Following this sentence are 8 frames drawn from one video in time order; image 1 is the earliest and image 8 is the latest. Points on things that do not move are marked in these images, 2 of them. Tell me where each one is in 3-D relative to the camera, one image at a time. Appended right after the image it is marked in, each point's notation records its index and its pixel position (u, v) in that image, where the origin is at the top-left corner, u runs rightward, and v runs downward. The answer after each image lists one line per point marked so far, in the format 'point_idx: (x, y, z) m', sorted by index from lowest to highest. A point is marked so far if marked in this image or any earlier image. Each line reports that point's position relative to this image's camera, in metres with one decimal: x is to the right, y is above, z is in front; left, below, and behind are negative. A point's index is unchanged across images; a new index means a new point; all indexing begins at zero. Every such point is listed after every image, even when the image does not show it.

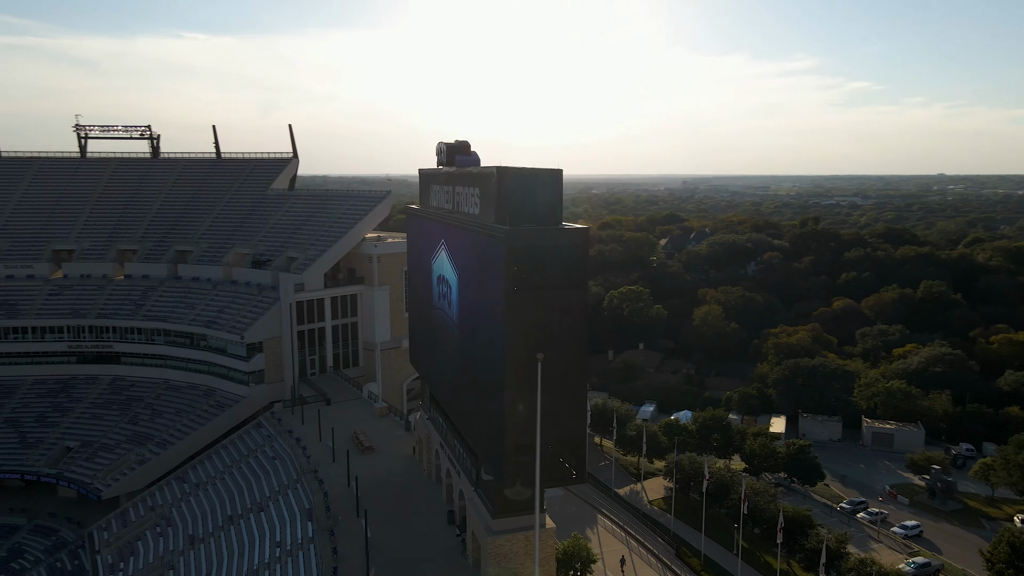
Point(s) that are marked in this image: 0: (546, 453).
0: (+0.6, -3.3, +14.3) m
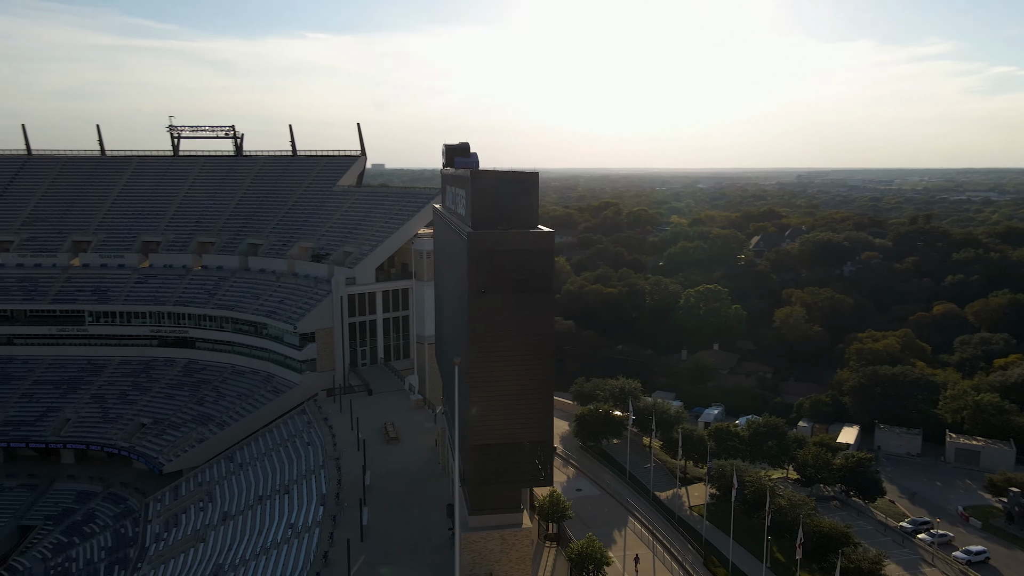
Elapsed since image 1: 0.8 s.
0: (0.0, -3.3, +14.4) m
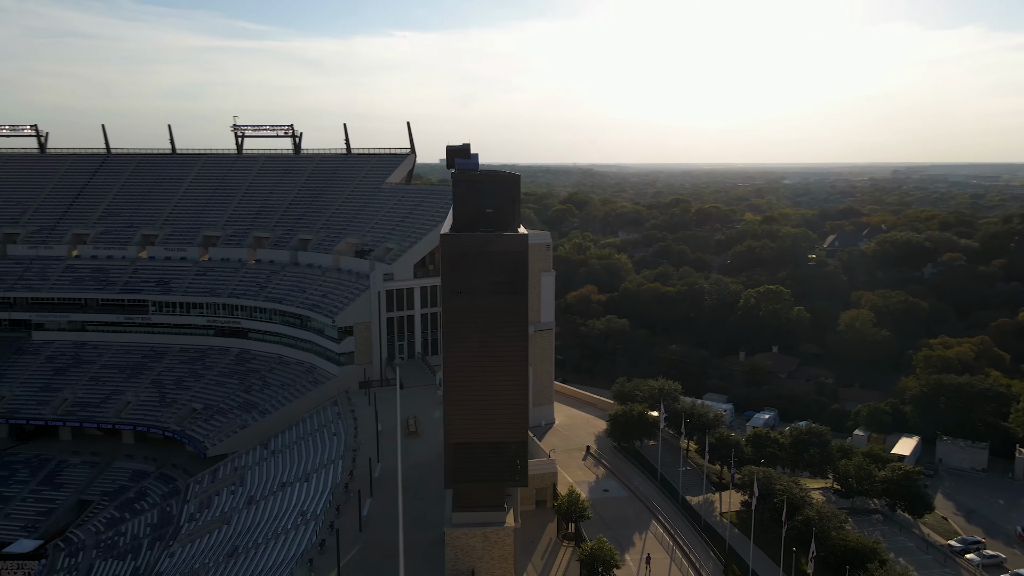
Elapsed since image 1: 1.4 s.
0: (-0.5, -3.4, +14.6) m
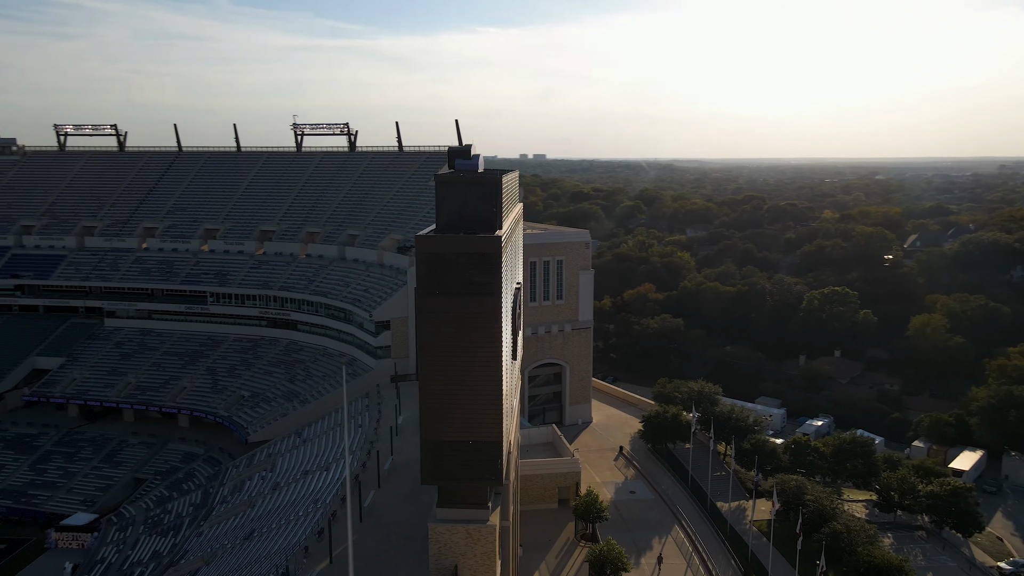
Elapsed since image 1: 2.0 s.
0: (-1.0, -3.4, +14.8) m
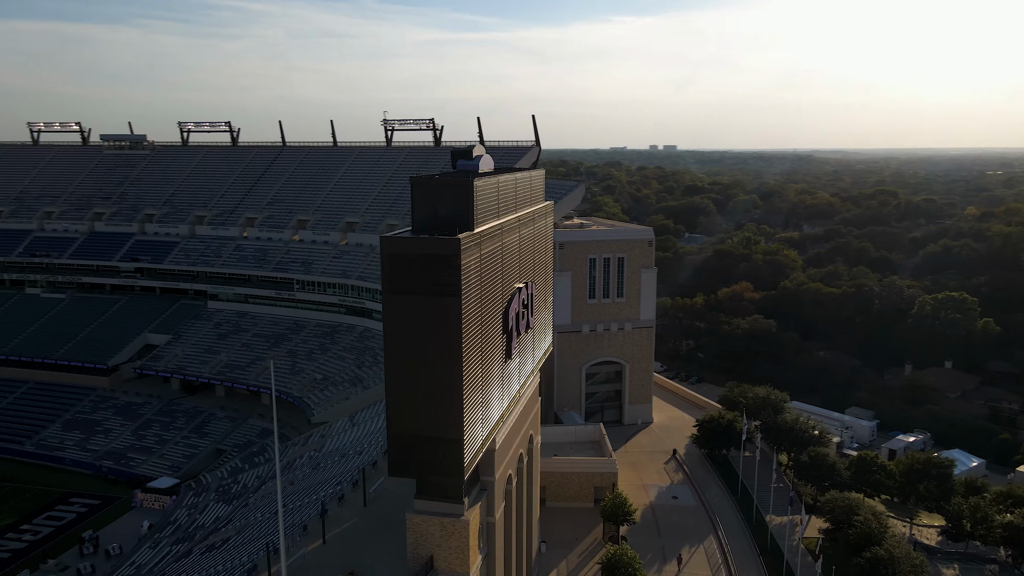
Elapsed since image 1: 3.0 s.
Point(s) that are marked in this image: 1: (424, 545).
0: (-1.8, -3.4, +15.3) m
1: (-2.0, -6.0, +16.9) m
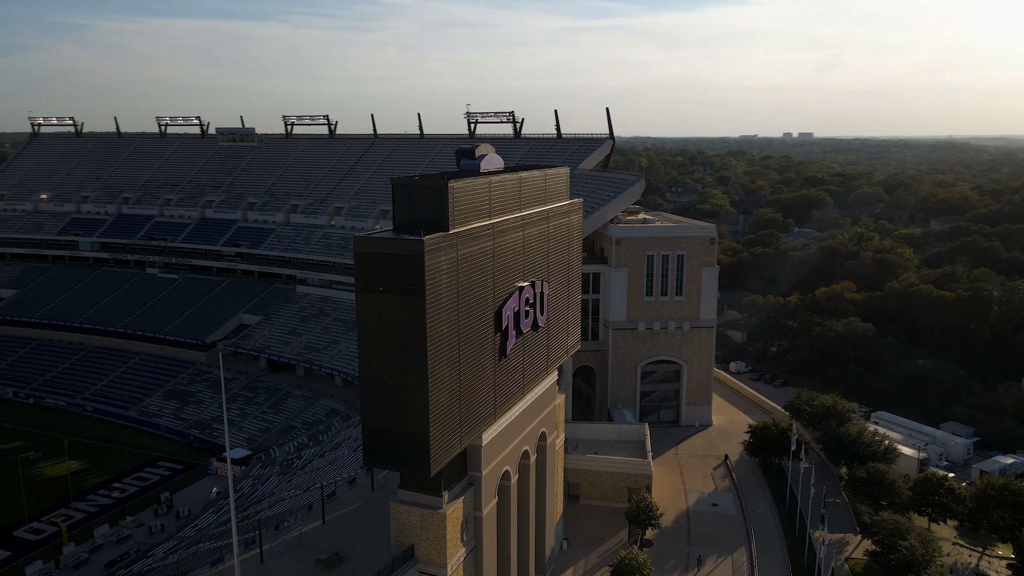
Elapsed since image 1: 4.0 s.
0: (-2.5, -3.3, +15.8) m
1: (-2.6, -5.9, +17.5) m
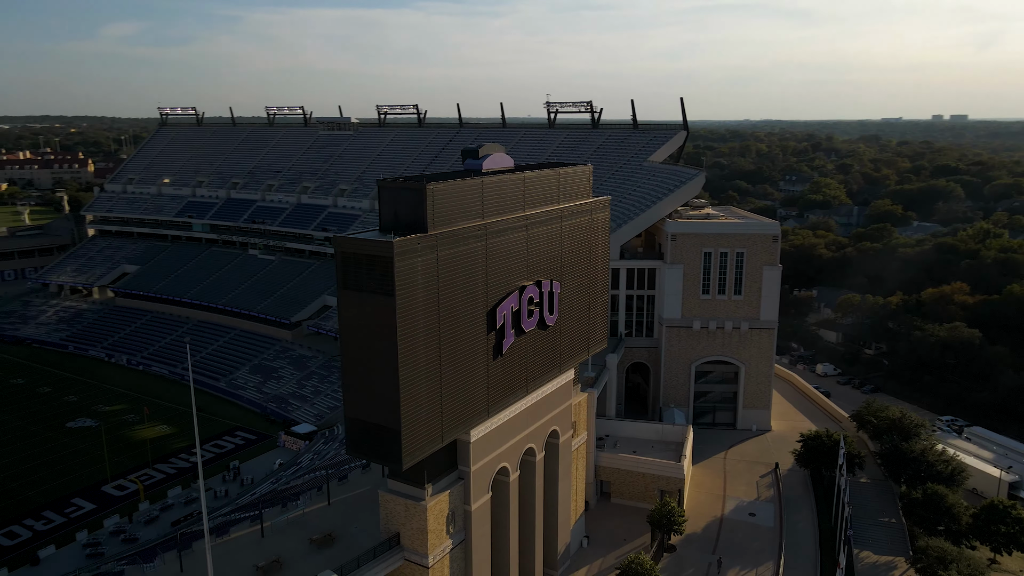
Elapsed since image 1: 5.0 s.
0: (-3.1, -3.3, +16.4) m
1: (-3.0, -5.8, +18.1) m
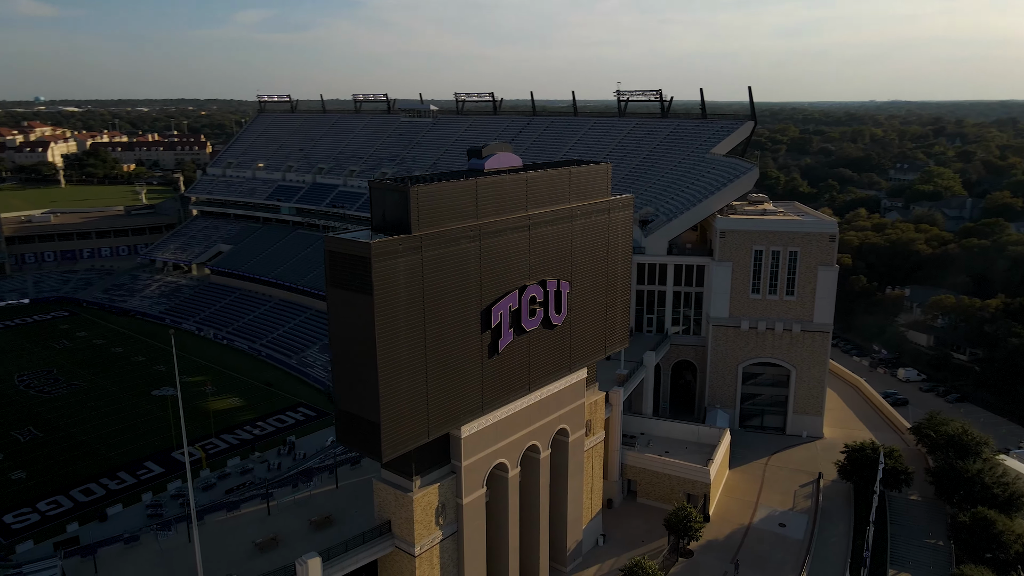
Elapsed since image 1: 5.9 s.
0: (-3.6, -3.2, +17.1) m
1: (-3.3, -5.7, +18.9) m
